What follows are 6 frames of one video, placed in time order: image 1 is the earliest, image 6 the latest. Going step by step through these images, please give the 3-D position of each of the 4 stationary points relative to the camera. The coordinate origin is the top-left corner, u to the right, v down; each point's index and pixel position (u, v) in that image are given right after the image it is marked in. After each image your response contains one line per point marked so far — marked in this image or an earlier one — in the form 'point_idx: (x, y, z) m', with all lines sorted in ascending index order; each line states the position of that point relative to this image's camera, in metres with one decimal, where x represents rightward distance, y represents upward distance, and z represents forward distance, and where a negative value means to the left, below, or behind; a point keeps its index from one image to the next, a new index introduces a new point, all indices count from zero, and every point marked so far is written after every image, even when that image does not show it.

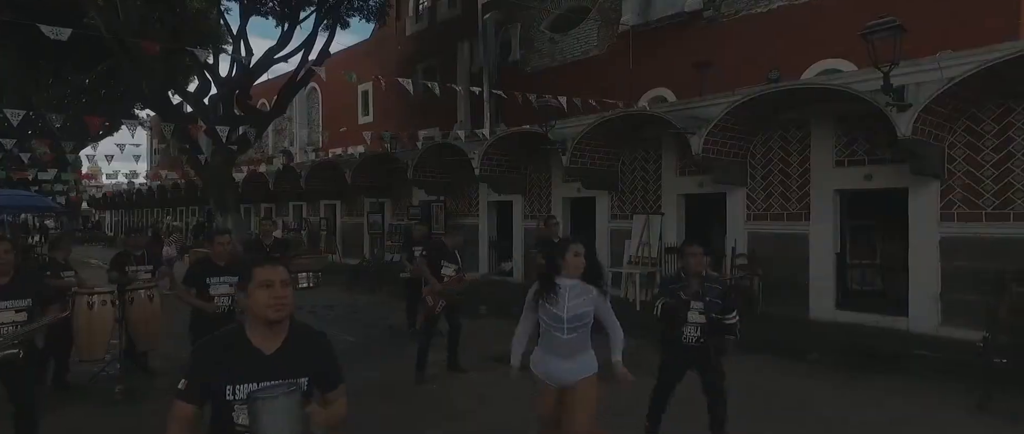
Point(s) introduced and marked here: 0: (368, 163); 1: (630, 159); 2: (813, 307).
0: (-3.5, +1.3, +15.0) m
1: (+2.3, +1.1, +11.9) m
2: (+4.7, -1.4, +9.7) m
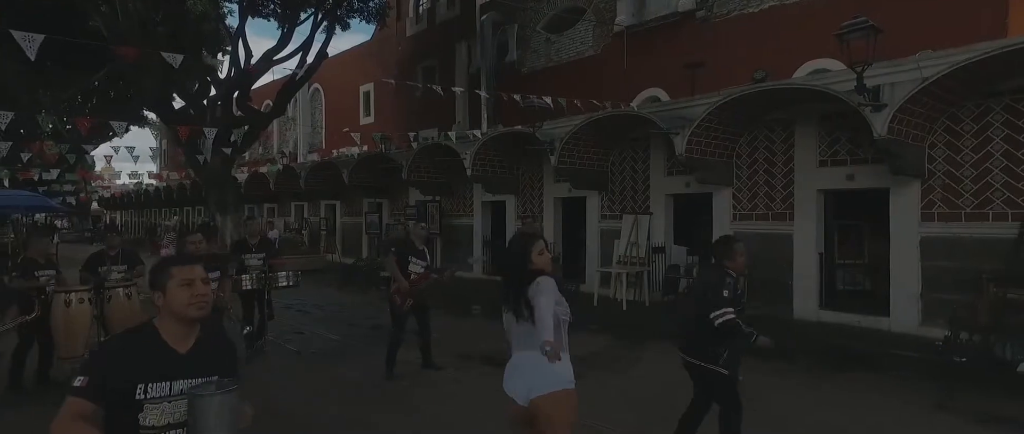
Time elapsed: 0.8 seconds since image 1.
0: (-3.6, +1.3, +15.2) m
1: (+2.1, +1.1, +12.0) m
2: (+4.5, -1.4, +9.7) m
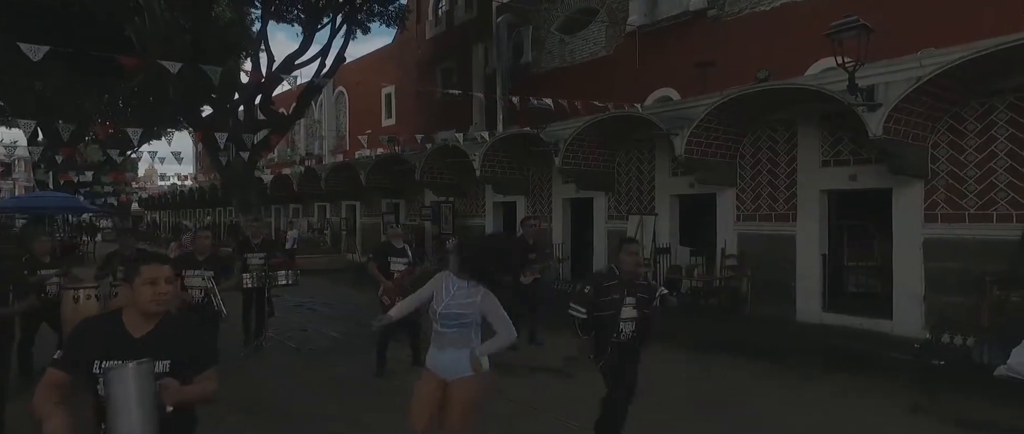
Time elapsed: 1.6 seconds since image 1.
0: (-3.3, +1.3, +15.5) m
1: (+2.2, +1.1, +12.0) m
2: (+4.5, -1.4, +9.7) m
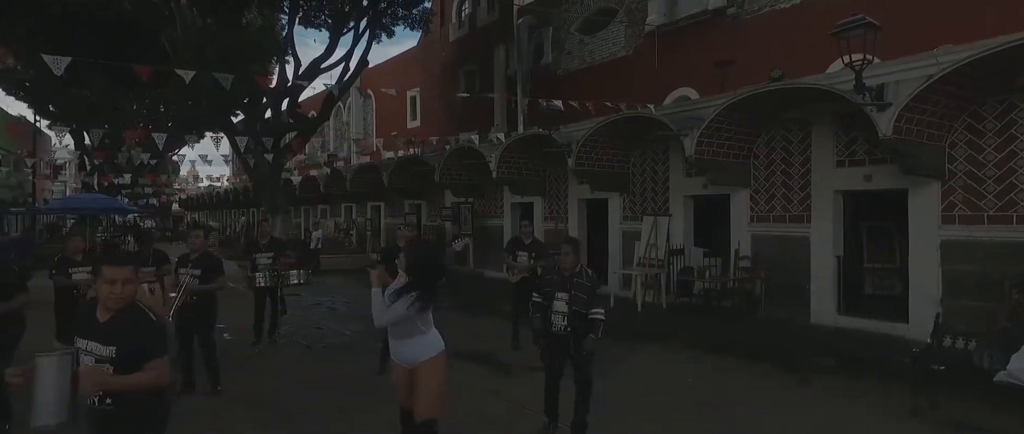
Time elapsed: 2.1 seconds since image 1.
0: (-2.8, +1.3, +15.8) m
1: (+2.5, +1.1, +12.0) m
2: (+4.6, -1.4, +9.5) m
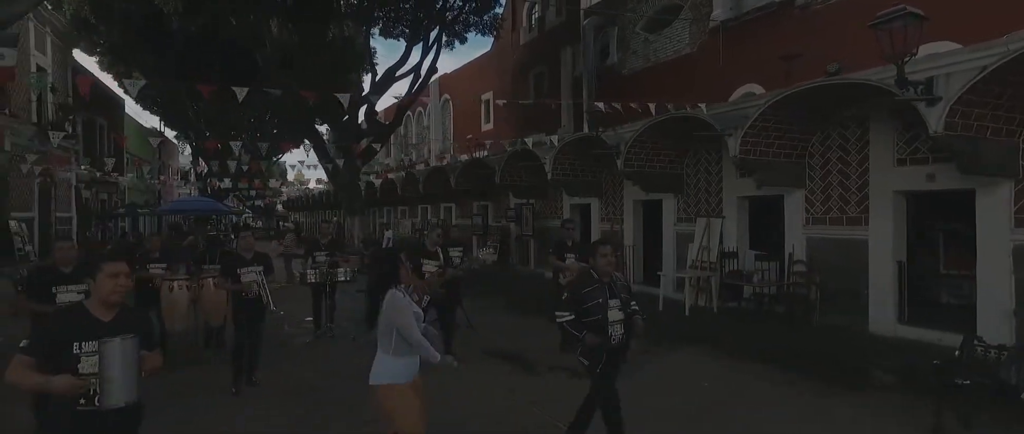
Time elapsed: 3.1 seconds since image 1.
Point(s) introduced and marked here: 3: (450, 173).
0: (-1.2, +1.2, +16.3) m
1: (+3.4, +1.0, +11.7) m
2: (+5.2, -1.5, +8.9) m
3: (-1.7, +1.2, +16.9) m
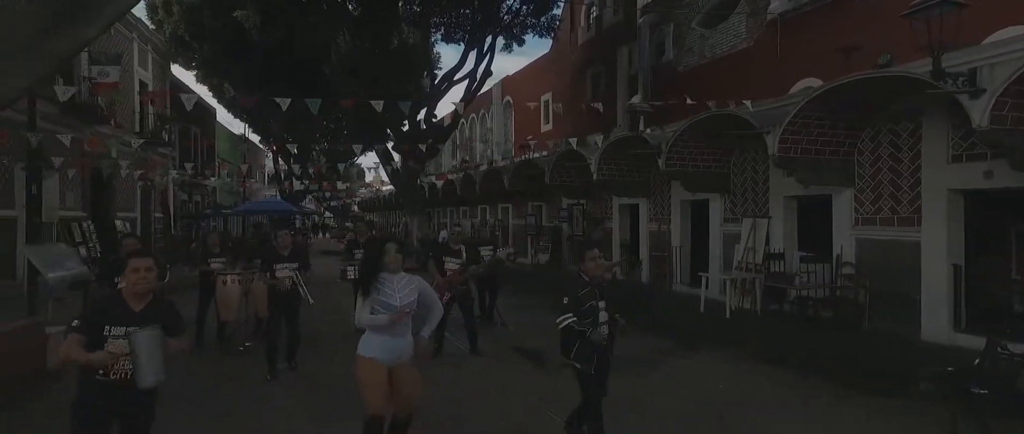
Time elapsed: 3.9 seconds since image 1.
0: (+0.1, +1.2, +16.5) m
1: (+4.2, +1.0, +11.4) m
2: (+5.6, -1.5, +8.4) m
3: (-0.3, +1.2, +17.2) m
